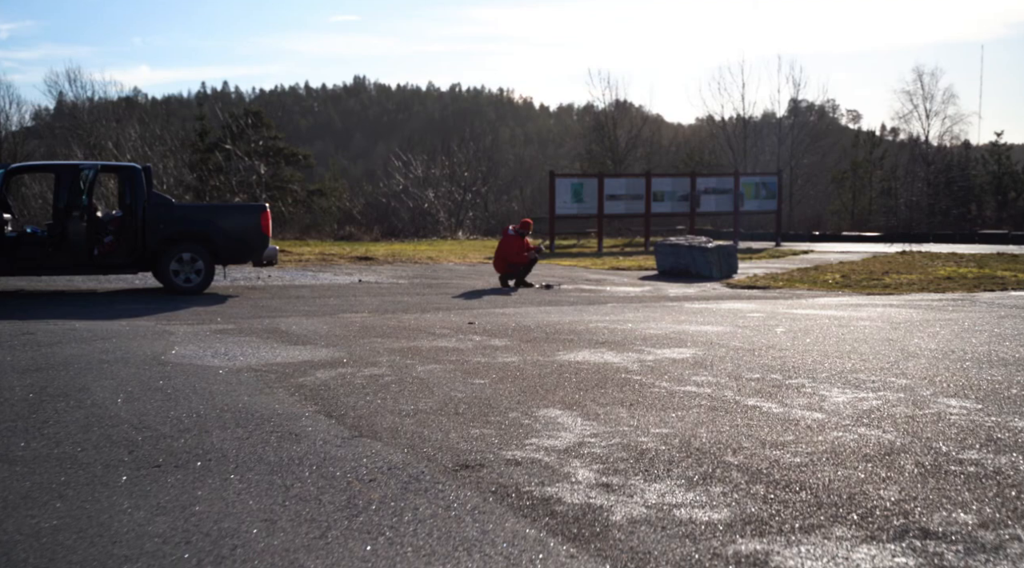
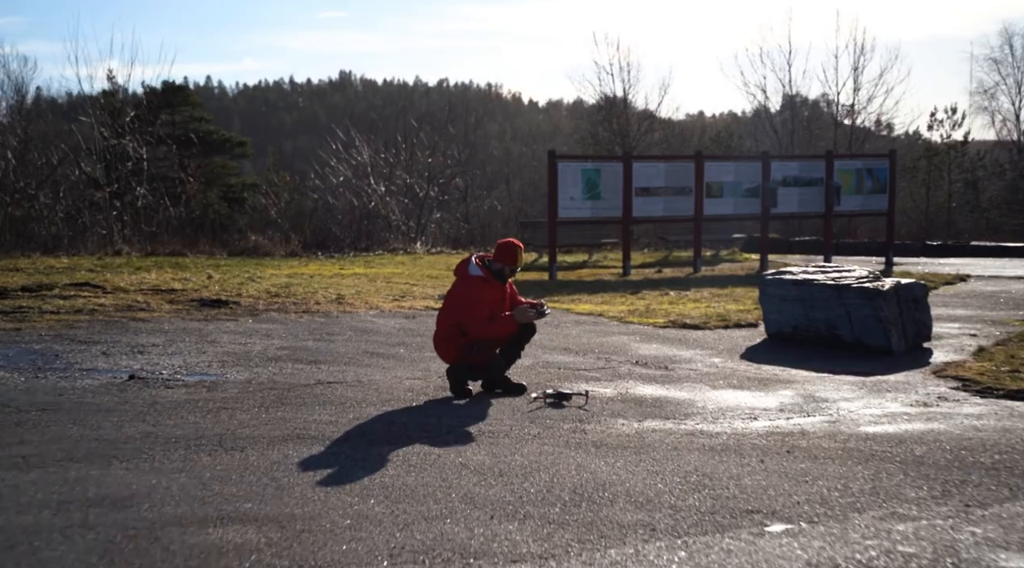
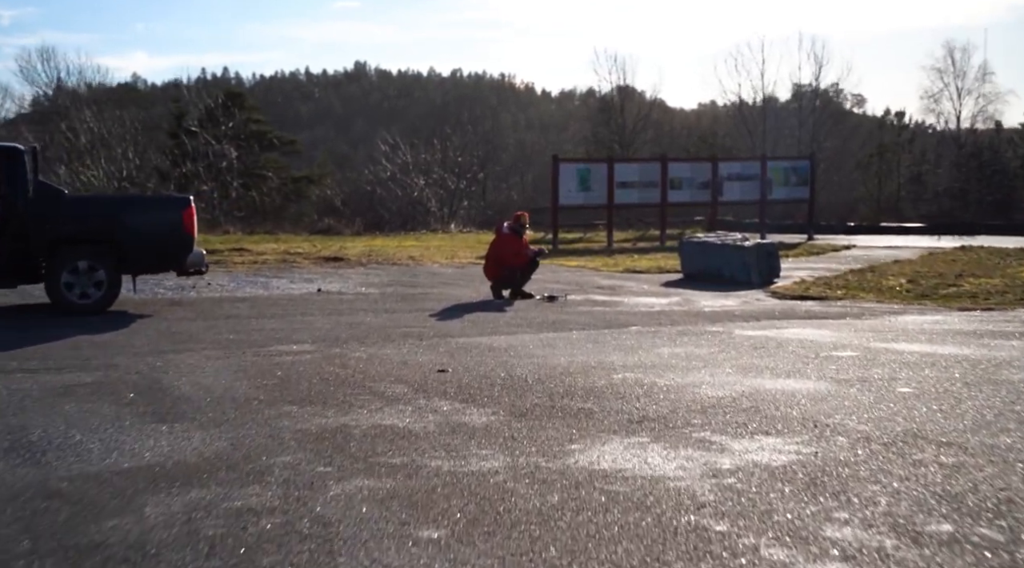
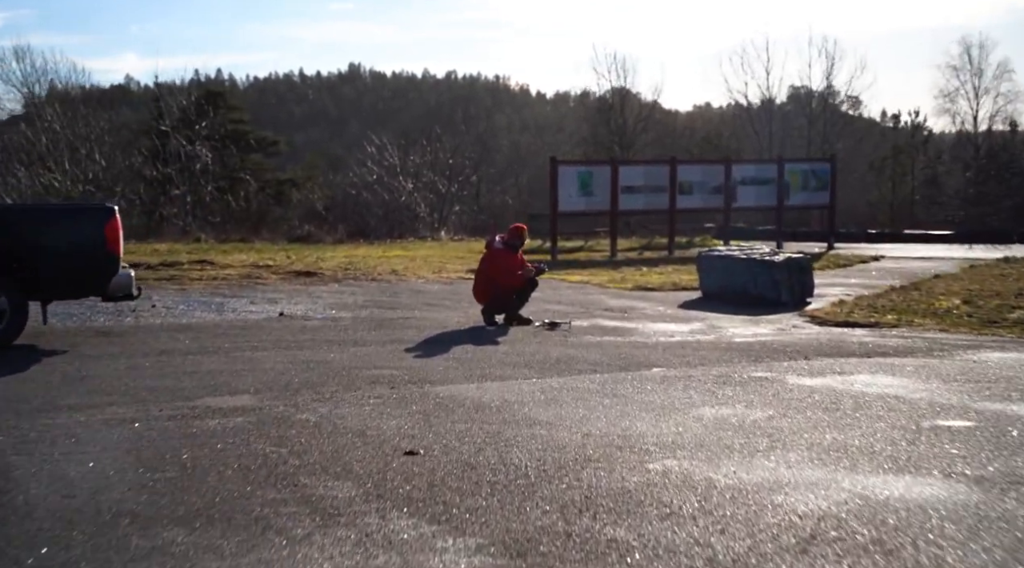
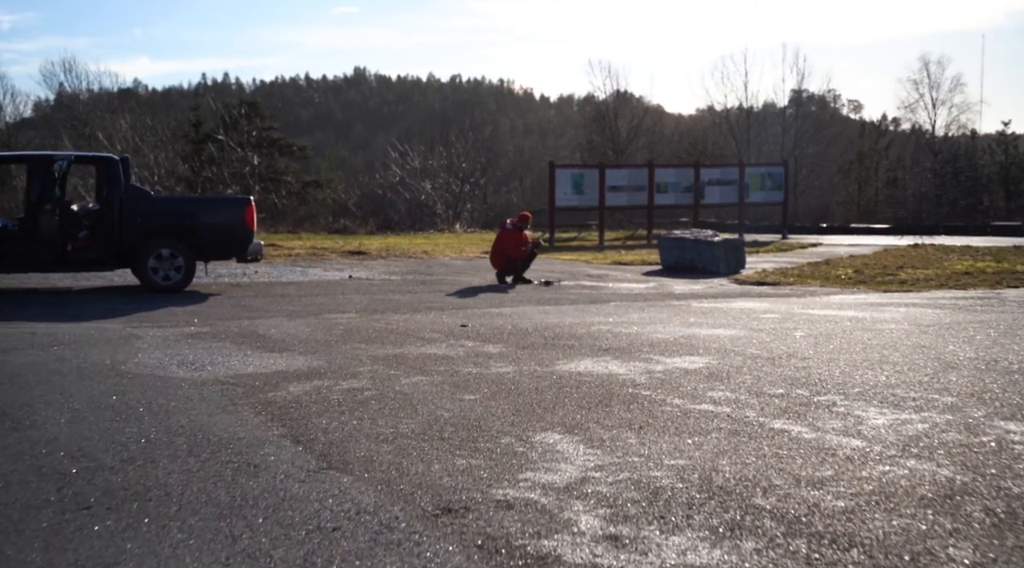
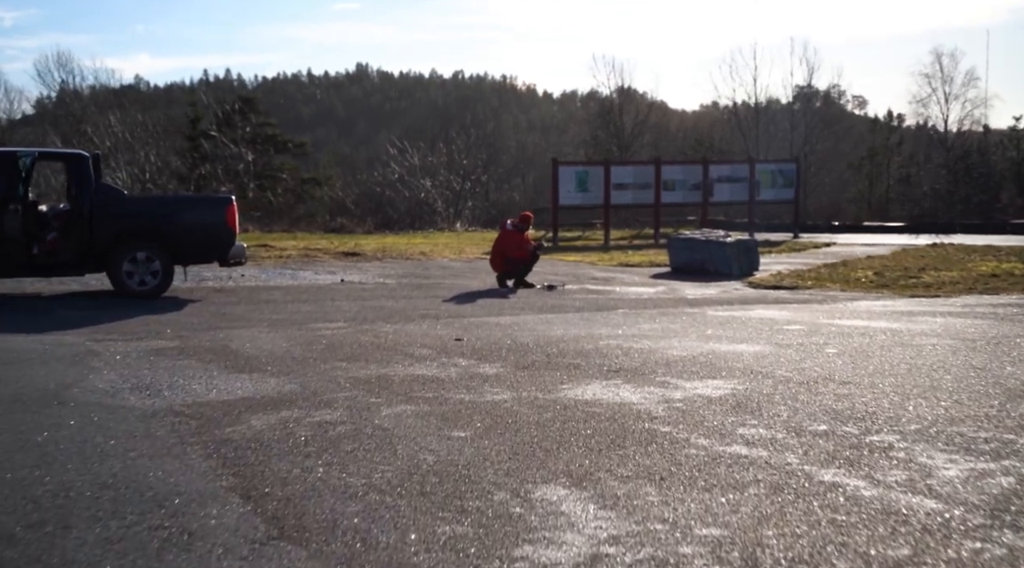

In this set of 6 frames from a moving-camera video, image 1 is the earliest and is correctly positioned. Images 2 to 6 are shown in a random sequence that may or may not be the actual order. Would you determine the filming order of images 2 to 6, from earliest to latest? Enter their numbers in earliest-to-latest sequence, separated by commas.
5, 6, 3, 4, 2
